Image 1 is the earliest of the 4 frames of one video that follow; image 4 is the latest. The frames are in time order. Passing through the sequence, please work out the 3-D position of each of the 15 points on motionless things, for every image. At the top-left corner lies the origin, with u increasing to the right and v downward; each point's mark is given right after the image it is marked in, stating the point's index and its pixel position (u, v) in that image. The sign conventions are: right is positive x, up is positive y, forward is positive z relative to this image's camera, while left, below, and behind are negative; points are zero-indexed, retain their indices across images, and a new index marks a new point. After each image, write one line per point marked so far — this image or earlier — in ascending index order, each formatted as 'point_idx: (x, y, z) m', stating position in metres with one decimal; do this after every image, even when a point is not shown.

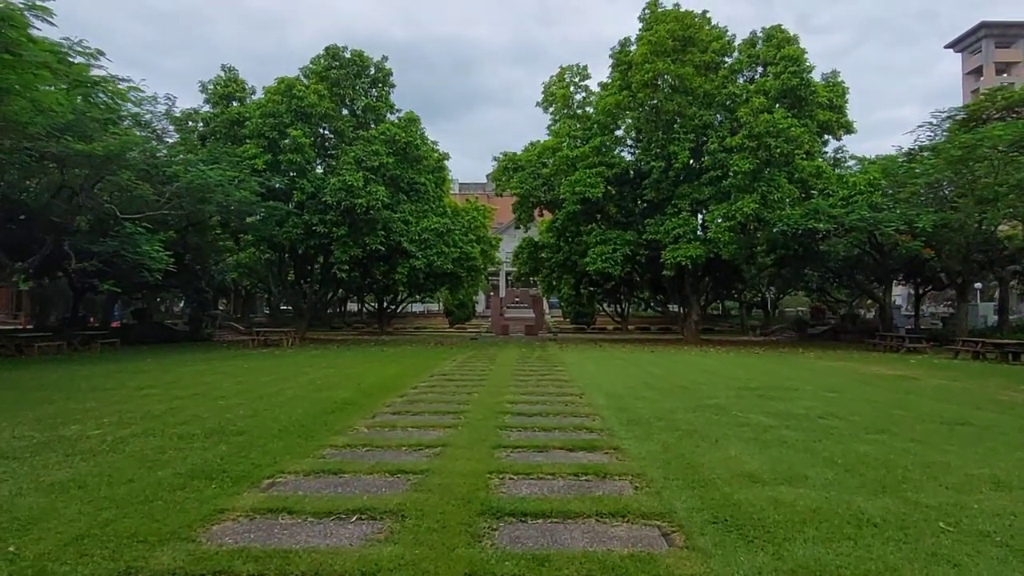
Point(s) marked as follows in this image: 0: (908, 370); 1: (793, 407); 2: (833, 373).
0: (+7.6, -1.6, +13.1) m
1: (+3.2, -1.4, +7.7) m
2: (+5.8, -1.5, +12.3) m
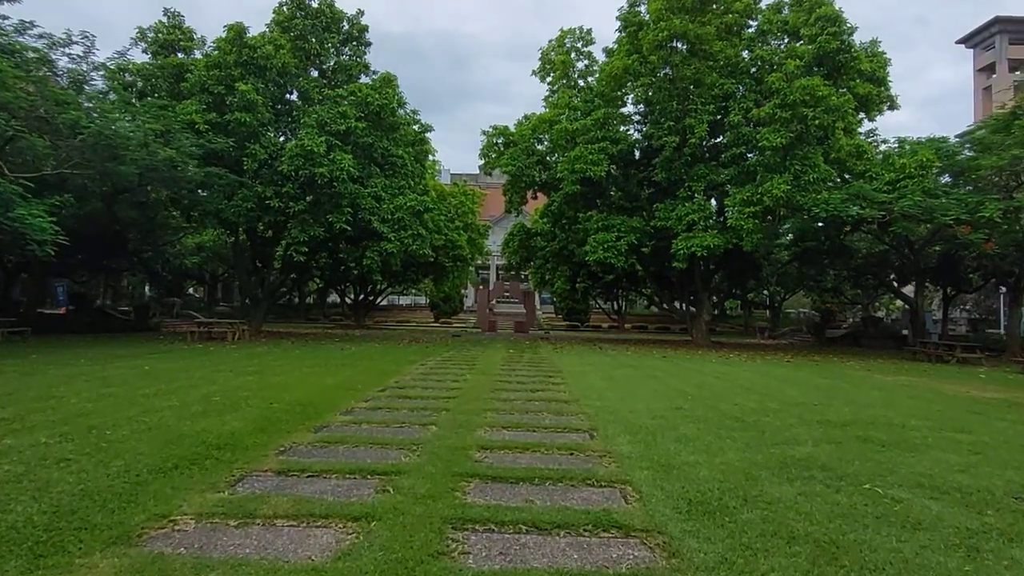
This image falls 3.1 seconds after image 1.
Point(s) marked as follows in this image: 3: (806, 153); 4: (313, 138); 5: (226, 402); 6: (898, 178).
0: (+7.4, -1.6, +10.2) m
1: (+3.0, -1.3, +4.7) m
2: (+5.6, -1.5, +9.4) m
3: (+7.6, +3.5, +17.8) m
4: (-5.1, +3.8, +17.6) m
5: (-2.9, -1.2, +7.1) m
6: (+10.3, +2.9, +18.1) m
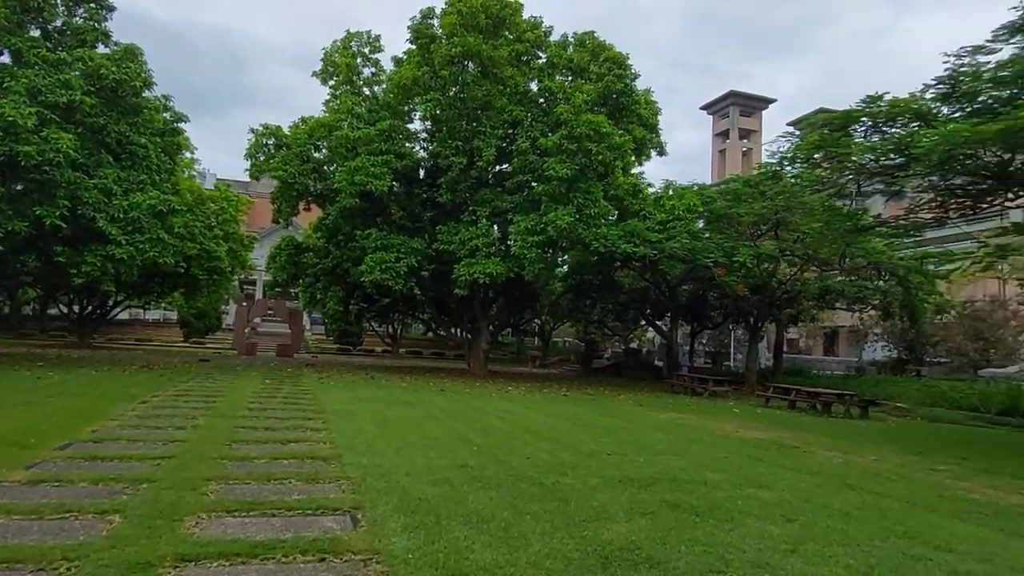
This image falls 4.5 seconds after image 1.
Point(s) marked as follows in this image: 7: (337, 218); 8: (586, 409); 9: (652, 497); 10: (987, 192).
0: (+3.9, -2.2, +10.6) m
1: (+1.6, -1.6, +4.0) m
2: (+2.5, -2.0, +9.2) m
3: (+2.0, +2.7, +18.0) m
4: (-10.0, +3.6, +13.8) m
5: (-4.8, -1.2, +4.3) m
6: (+4.3, +1.9, +19.2) m
7: (-5.1, +2.0, +19.8) m
8: (+1.3, -2.2, +12.3) m
9: (+1.1, -1.6, +5.3) m
10: (+7.7, +1.6, +11.1) m
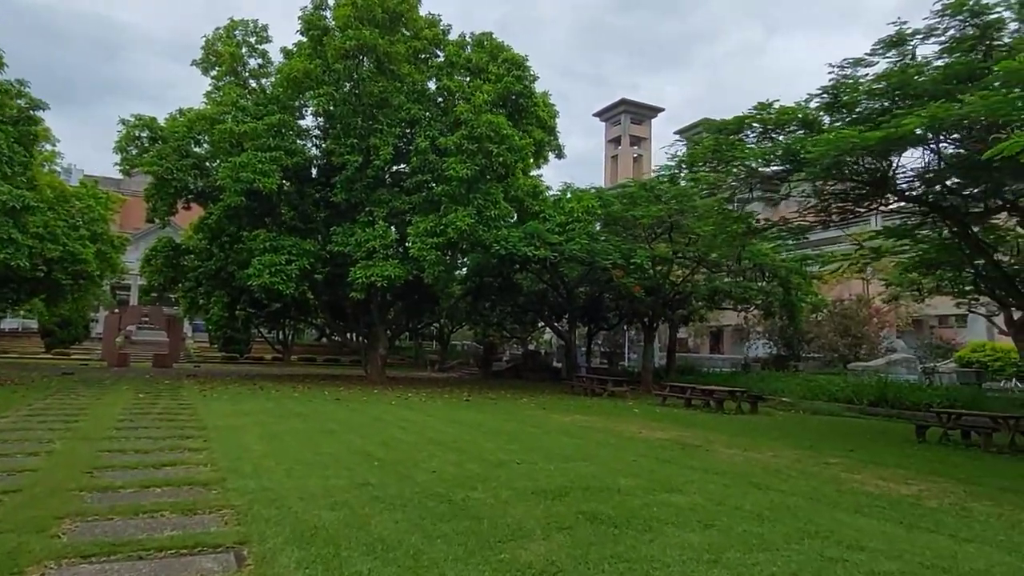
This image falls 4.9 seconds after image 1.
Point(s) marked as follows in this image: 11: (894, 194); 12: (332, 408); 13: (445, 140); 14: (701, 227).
0: (+2.4, -2.2, +10.7) m
1: (+1.1, -1.6, +3.8) m
2: (+1.2, -2.0, +9.1) m
3: (-0.6, +2.6, +17.8) m
4: (-11.8, +3.5, +11.8) m
5: (-5.3, -1.3, +3.2) m
6: (+1.5, +1.9, +19.3) m
7: (-7.9, +1.9, +18.5) m
8: (-0.4, -2.2, +12.0) m
9: (+0.4, -1.6, +5.0) m
10: (+6.1, +1.6, +11.8) m
11: (+6.4, +1.6, +11.5) m
12: (-3.0, -2.0, +11.6) m
13: (-1.7, +3.8, +17.6) m
14: (+4.8, +1.5, +17.4) m
